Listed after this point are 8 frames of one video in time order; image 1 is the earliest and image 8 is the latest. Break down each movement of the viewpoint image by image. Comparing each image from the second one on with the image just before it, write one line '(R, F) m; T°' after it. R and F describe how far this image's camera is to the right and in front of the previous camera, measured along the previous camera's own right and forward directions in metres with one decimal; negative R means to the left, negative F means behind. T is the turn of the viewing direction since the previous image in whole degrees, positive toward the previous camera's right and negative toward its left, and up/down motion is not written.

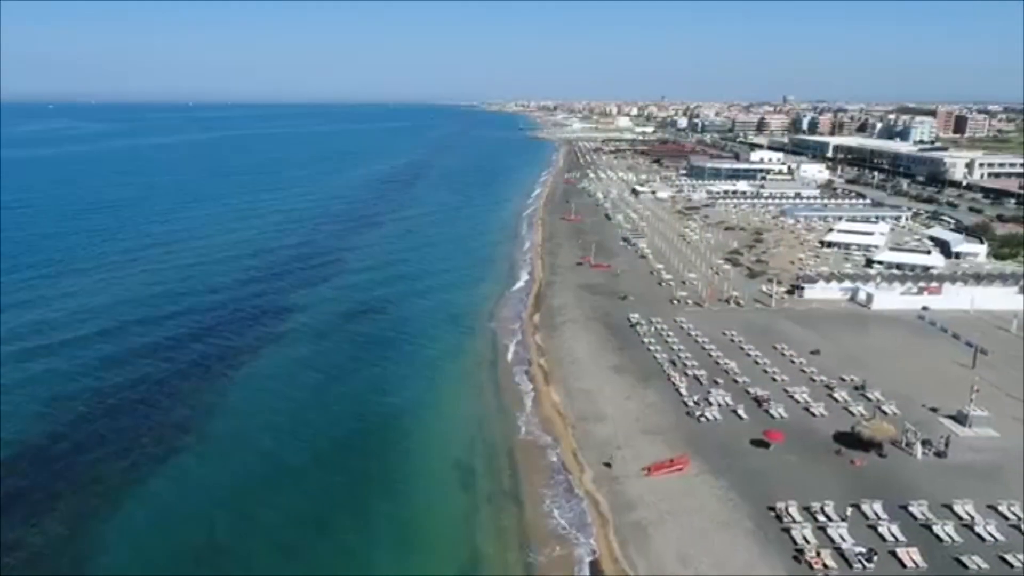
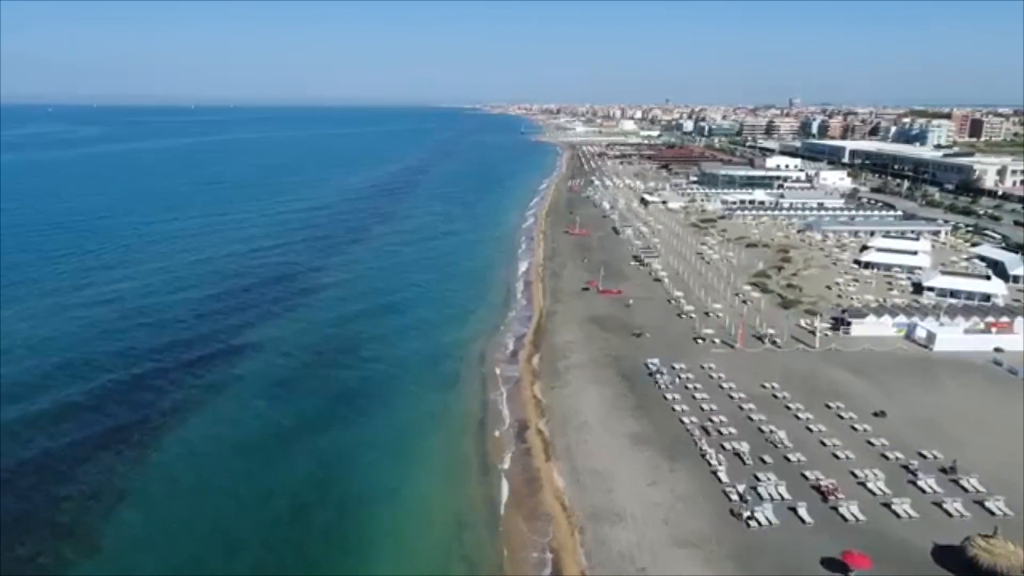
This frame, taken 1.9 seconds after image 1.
(+0.4, +6.6) m; 0°
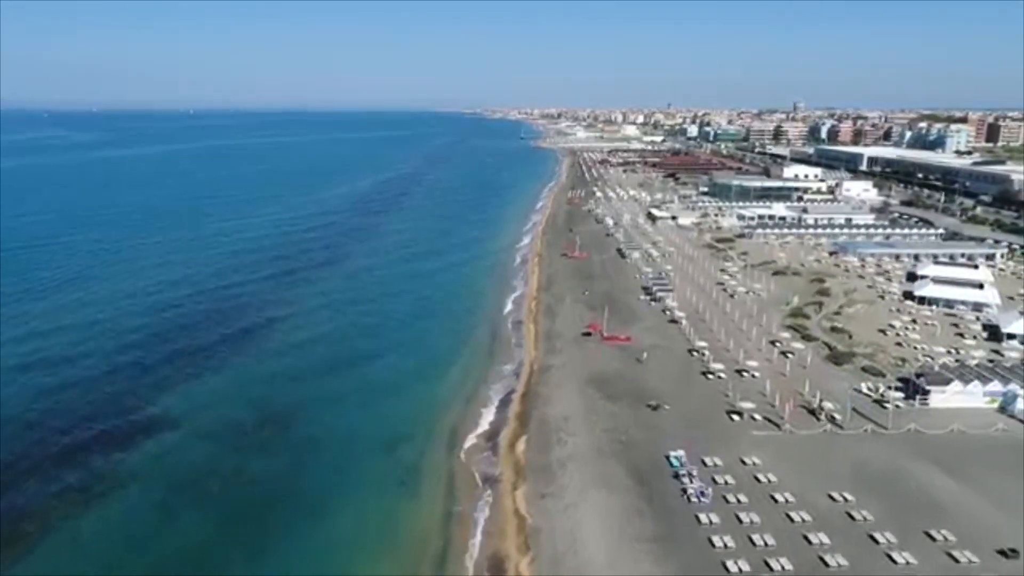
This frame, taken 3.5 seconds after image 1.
(+0.9, +8.5) m; 0°
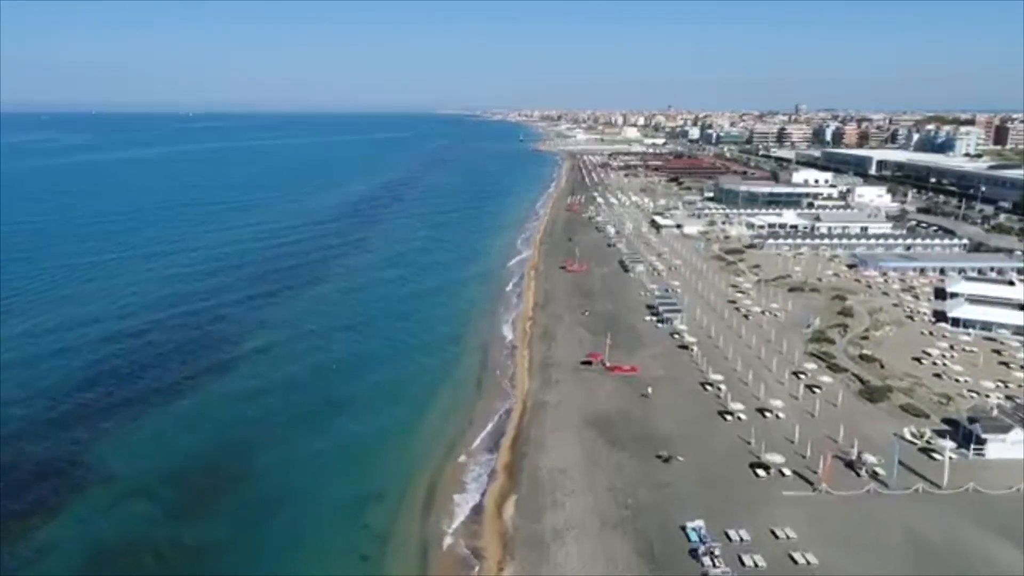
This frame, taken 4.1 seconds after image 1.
(+0.4, +4.1) m; 0°
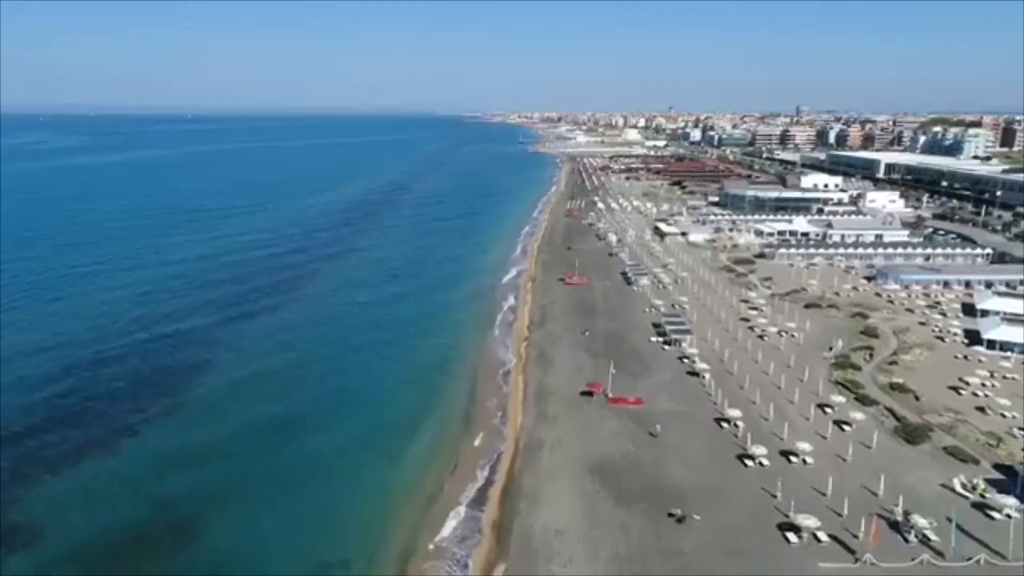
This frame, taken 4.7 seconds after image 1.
(+0.4, +3.5) m; 0°
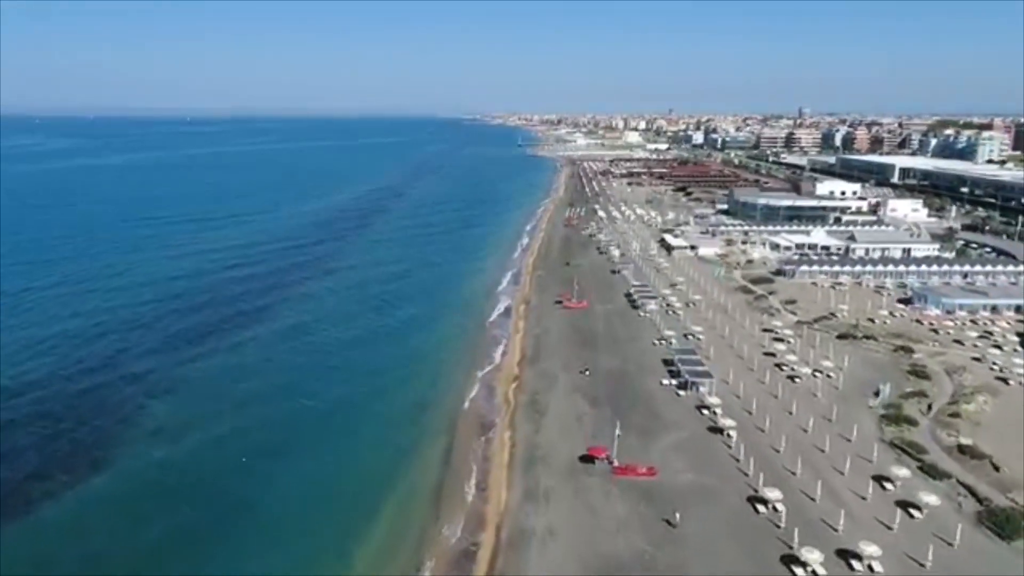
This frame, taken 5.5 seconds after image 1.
(+0.6, +5.8) m; 0°
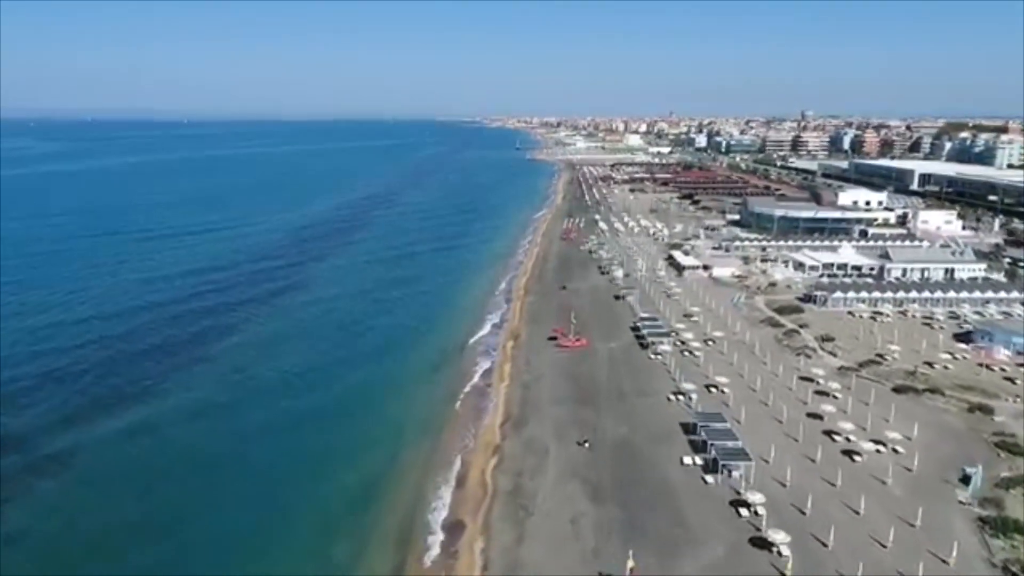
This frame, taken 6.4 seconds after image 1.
(+0.8, +7.3) m; 0°
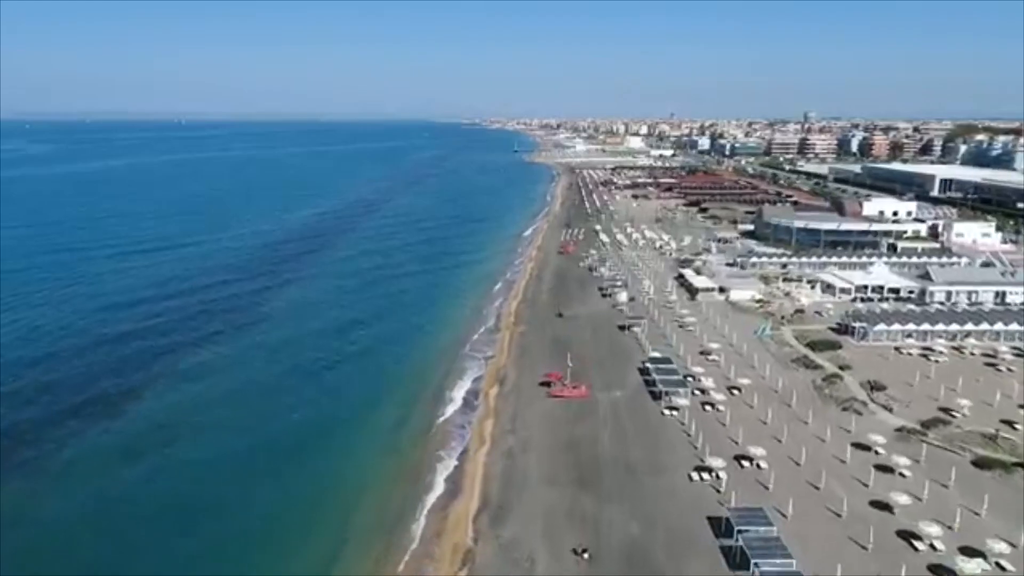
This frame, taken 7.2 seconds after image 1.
(+0.8, +6.7) m; 0°
